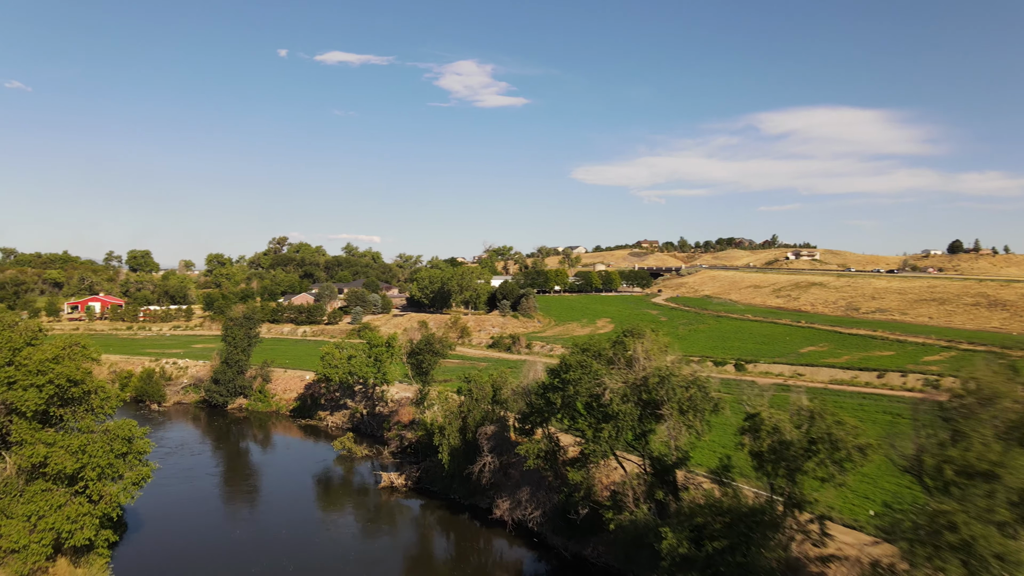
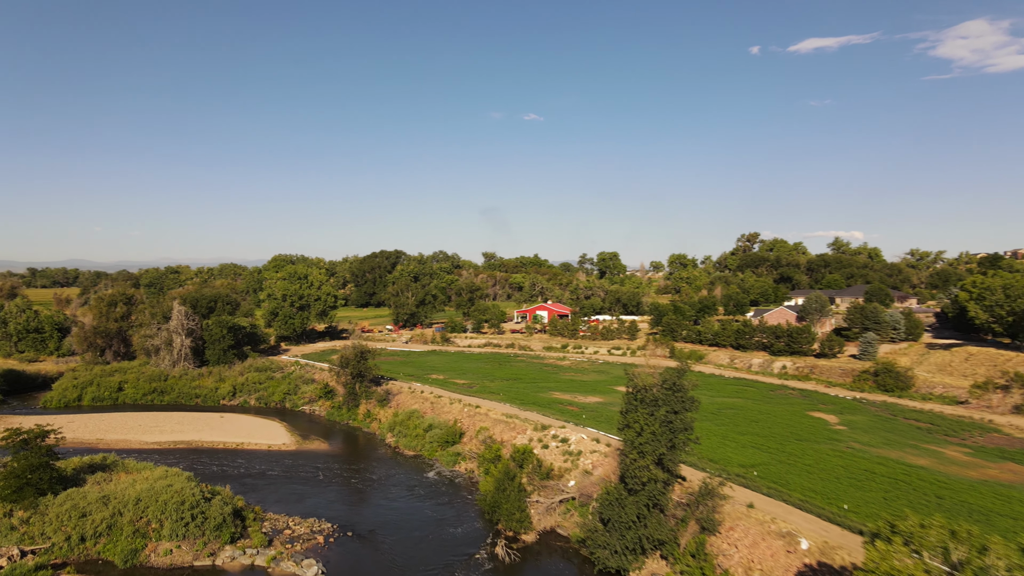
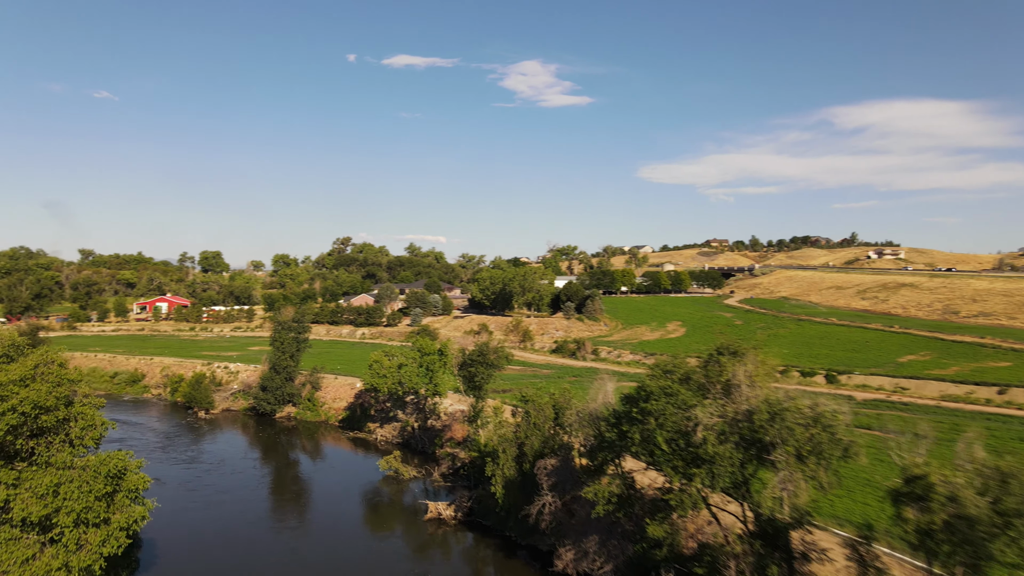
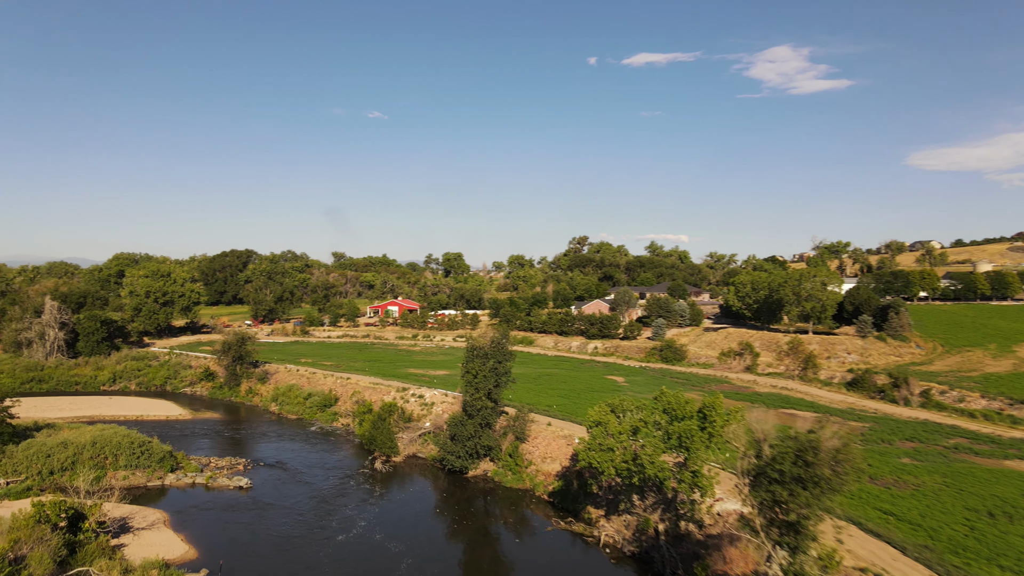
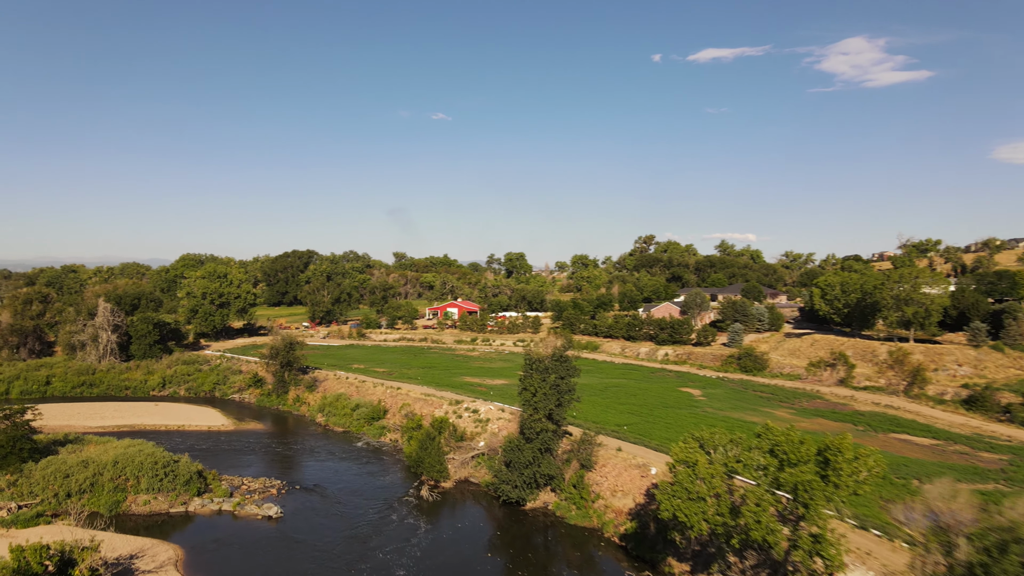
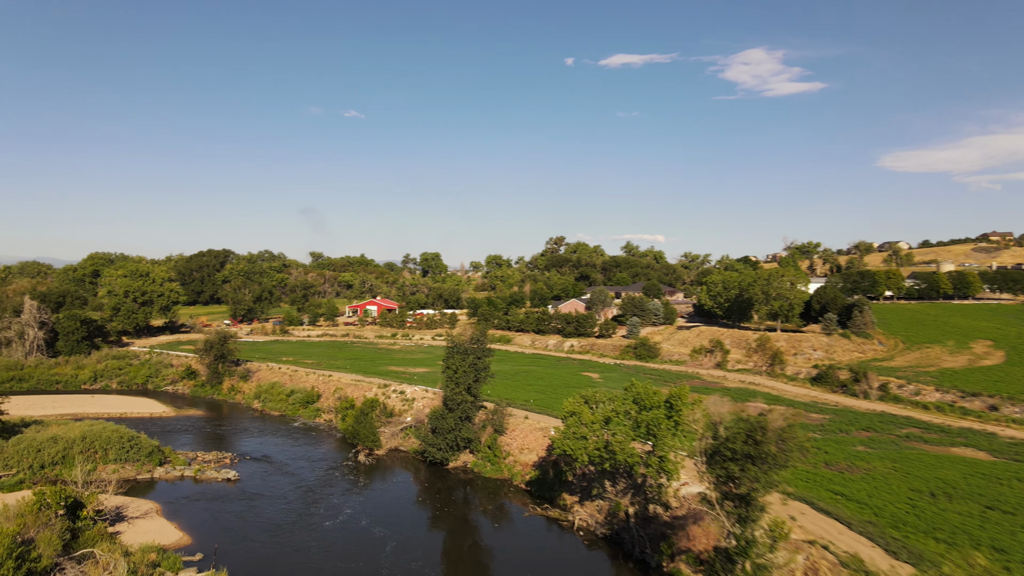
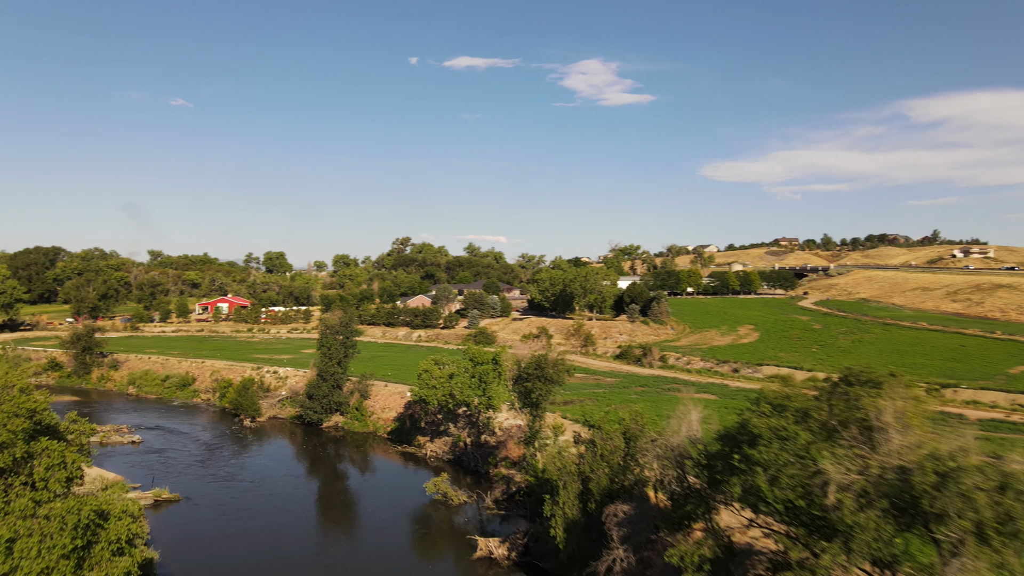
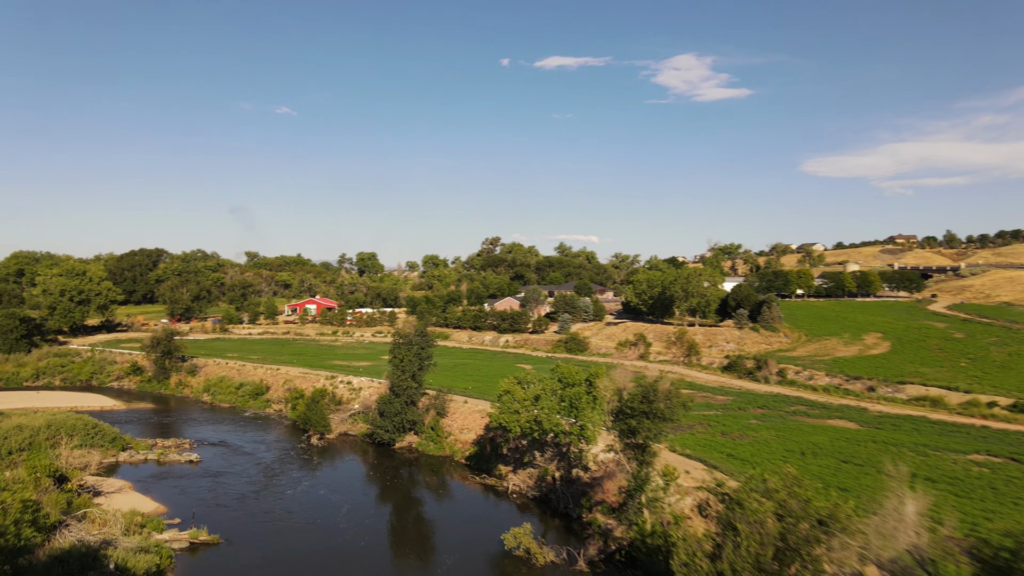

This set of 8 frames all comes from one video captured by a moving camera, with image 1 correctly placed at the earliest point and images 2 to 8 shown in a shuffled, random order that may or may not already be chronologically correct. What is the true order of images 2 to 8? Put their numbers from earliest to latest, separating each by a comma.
3, 7, 8, 6, 4, 5, 2
